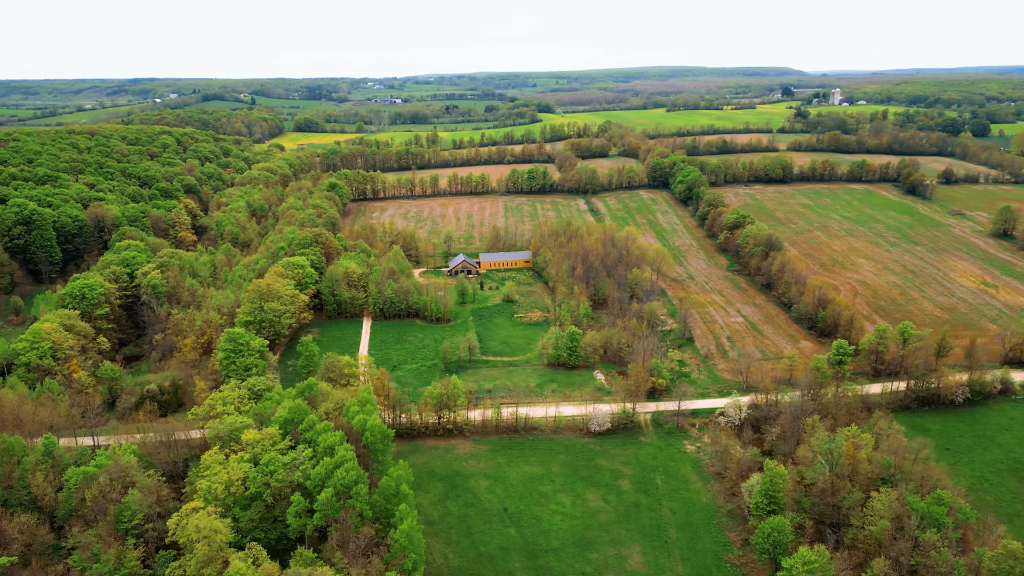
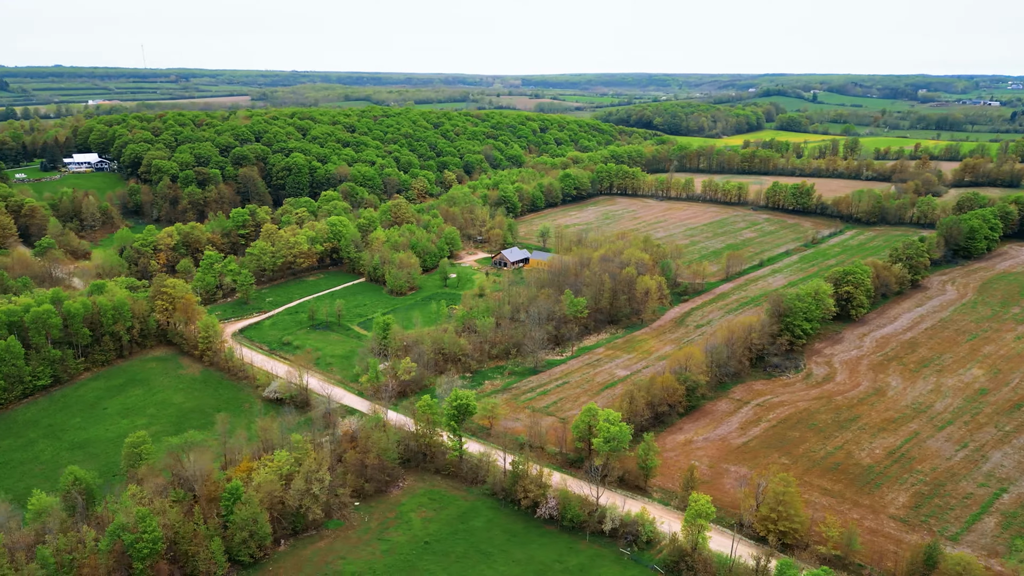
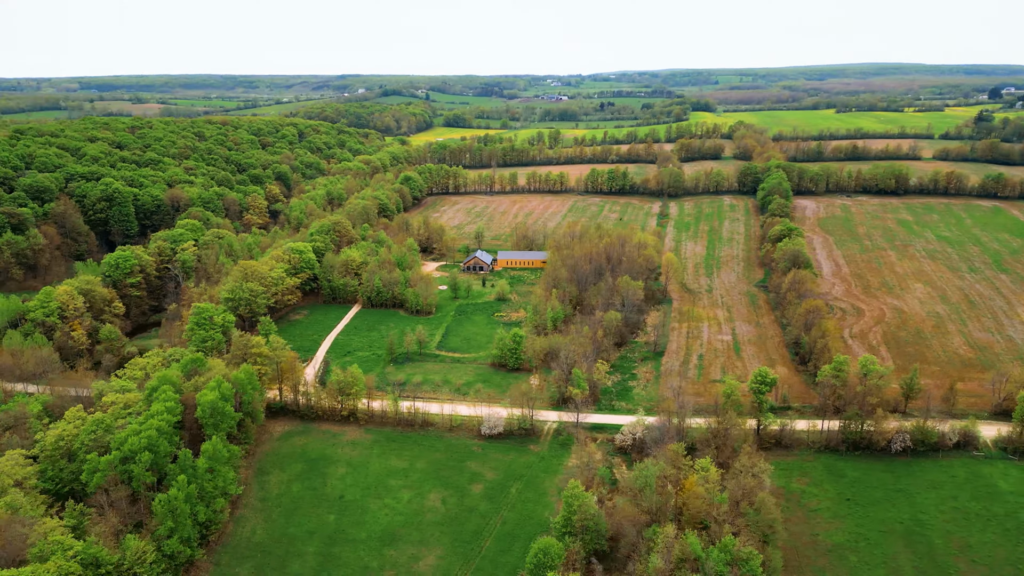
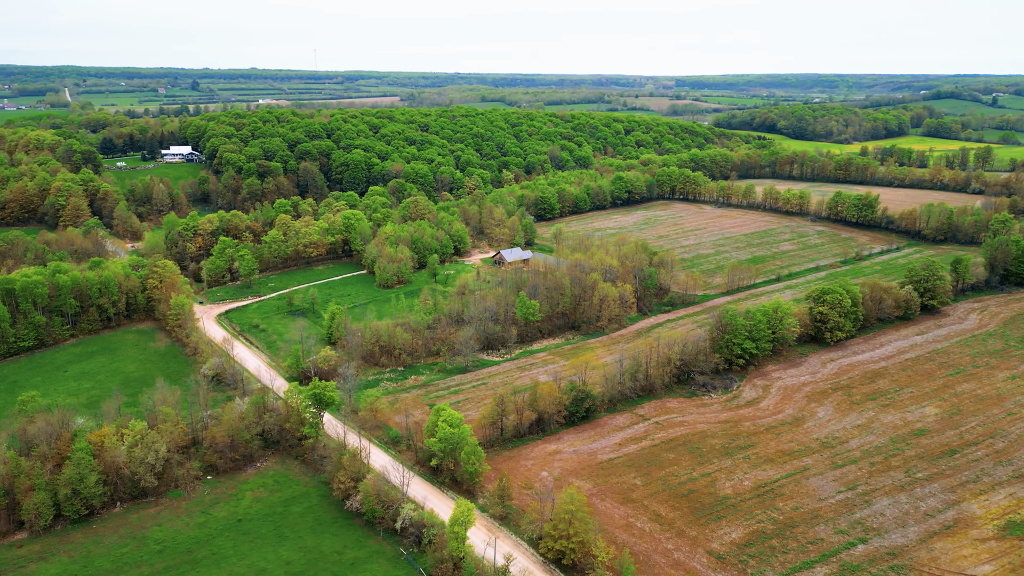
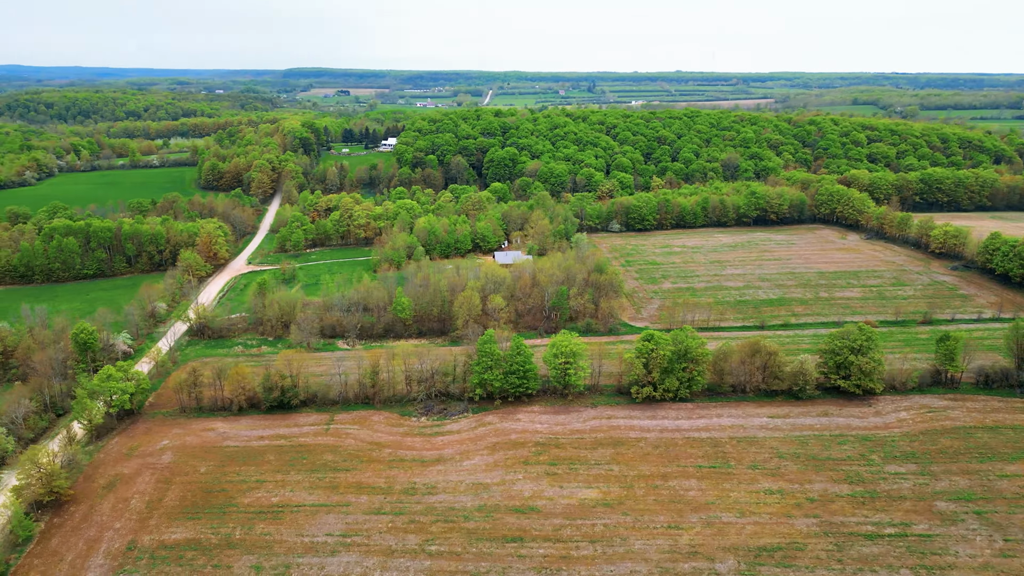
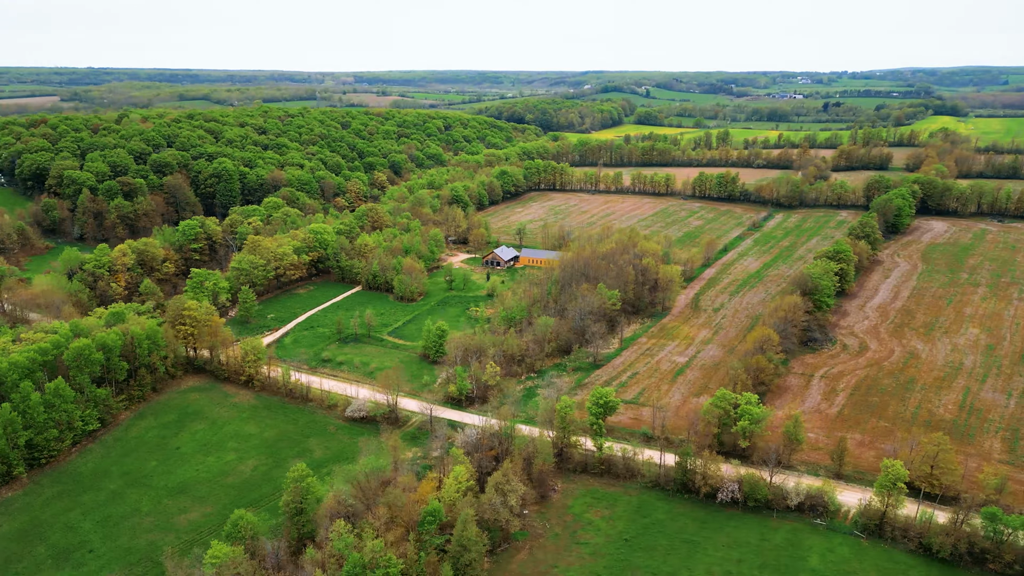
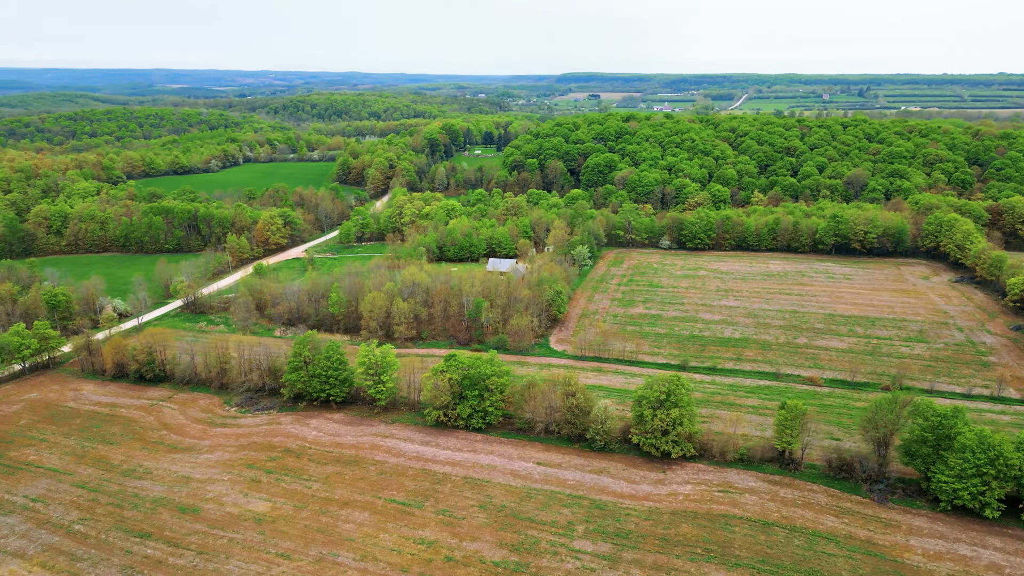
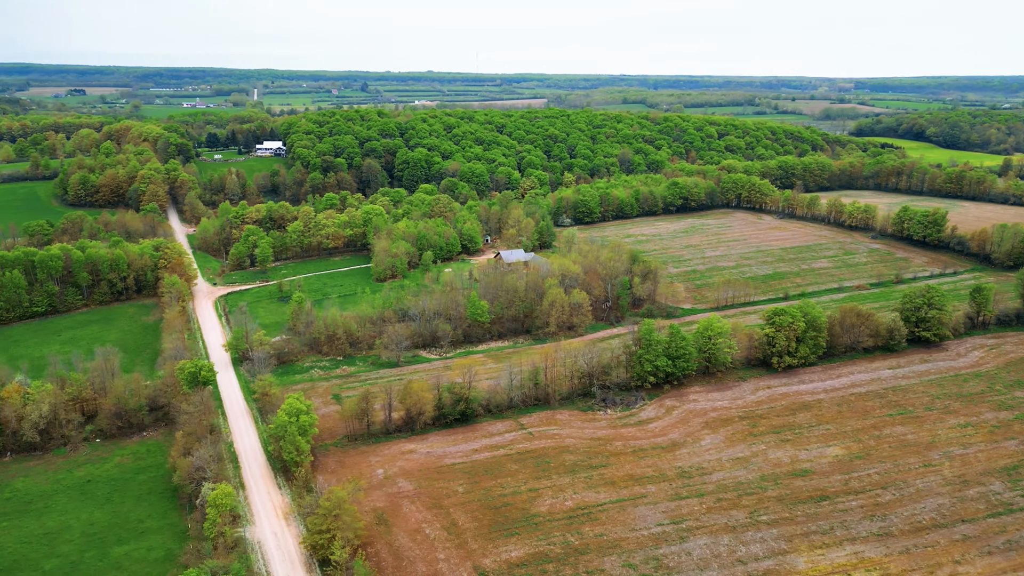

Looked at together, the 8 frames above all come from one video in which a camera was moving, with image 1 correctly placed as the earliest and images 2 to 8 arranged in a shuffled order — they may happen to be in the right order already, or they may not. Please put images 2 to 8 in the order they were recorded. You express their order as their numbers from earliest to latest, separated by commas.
3, 6, 2, 4, 8, 5, 7
